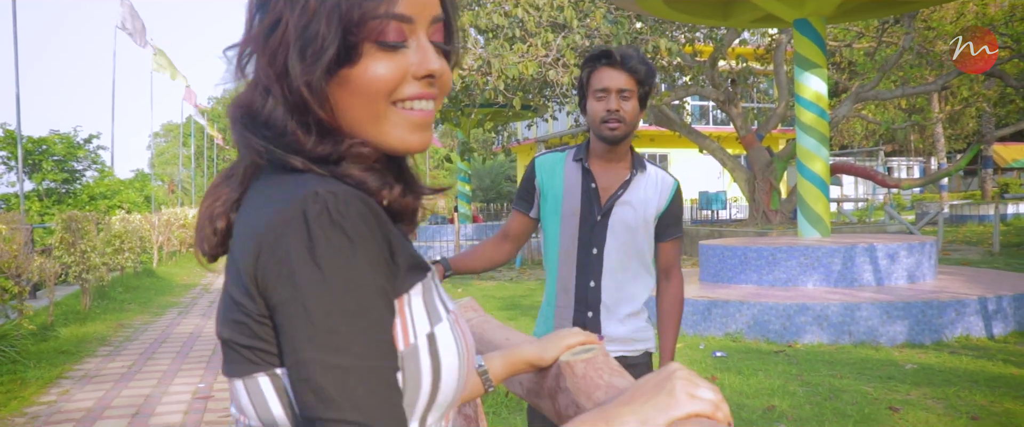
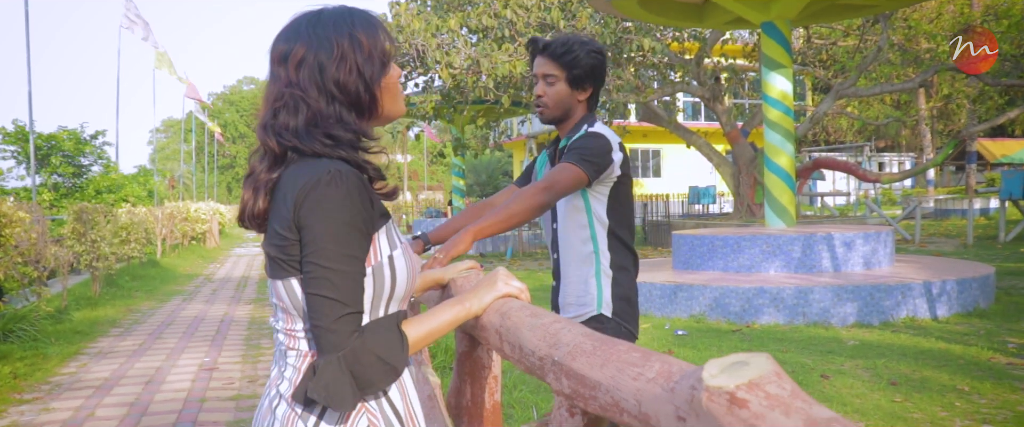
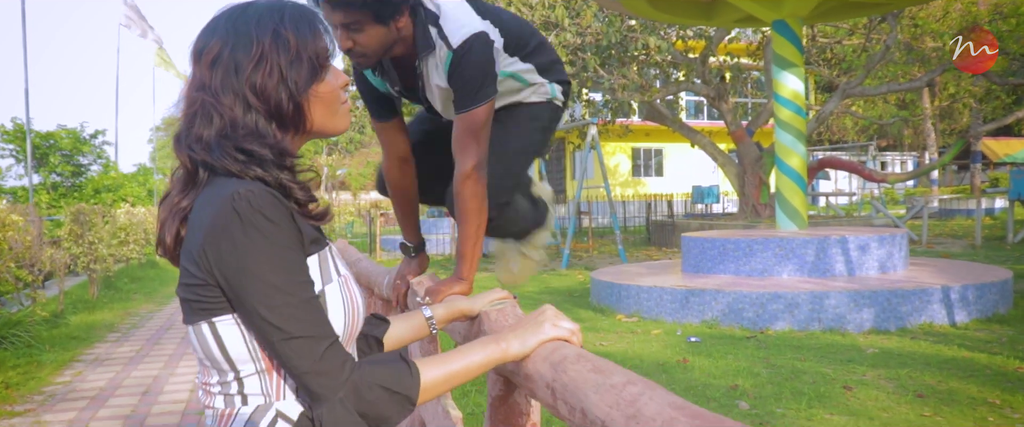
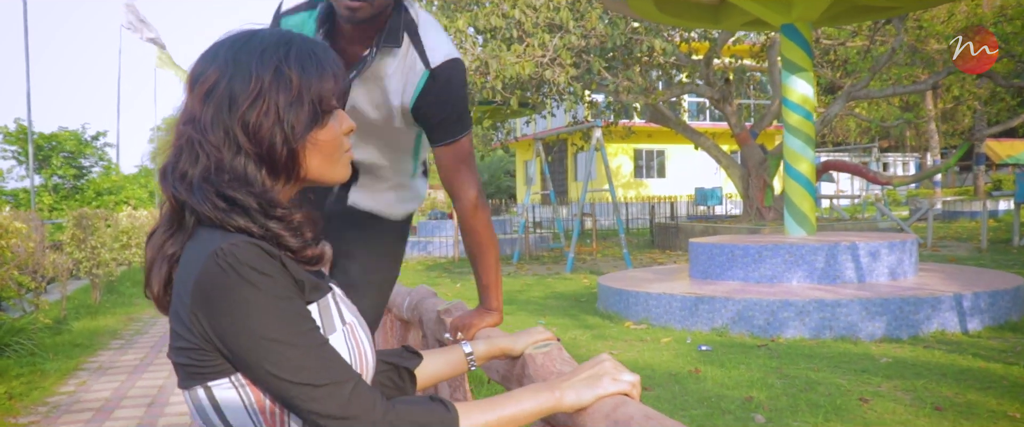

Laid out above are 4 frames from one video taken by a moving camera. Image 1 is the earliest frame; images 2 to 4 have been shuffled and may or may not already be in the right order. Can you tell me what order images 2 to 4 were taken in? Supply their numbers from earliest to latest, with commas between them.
2, 3, 4
